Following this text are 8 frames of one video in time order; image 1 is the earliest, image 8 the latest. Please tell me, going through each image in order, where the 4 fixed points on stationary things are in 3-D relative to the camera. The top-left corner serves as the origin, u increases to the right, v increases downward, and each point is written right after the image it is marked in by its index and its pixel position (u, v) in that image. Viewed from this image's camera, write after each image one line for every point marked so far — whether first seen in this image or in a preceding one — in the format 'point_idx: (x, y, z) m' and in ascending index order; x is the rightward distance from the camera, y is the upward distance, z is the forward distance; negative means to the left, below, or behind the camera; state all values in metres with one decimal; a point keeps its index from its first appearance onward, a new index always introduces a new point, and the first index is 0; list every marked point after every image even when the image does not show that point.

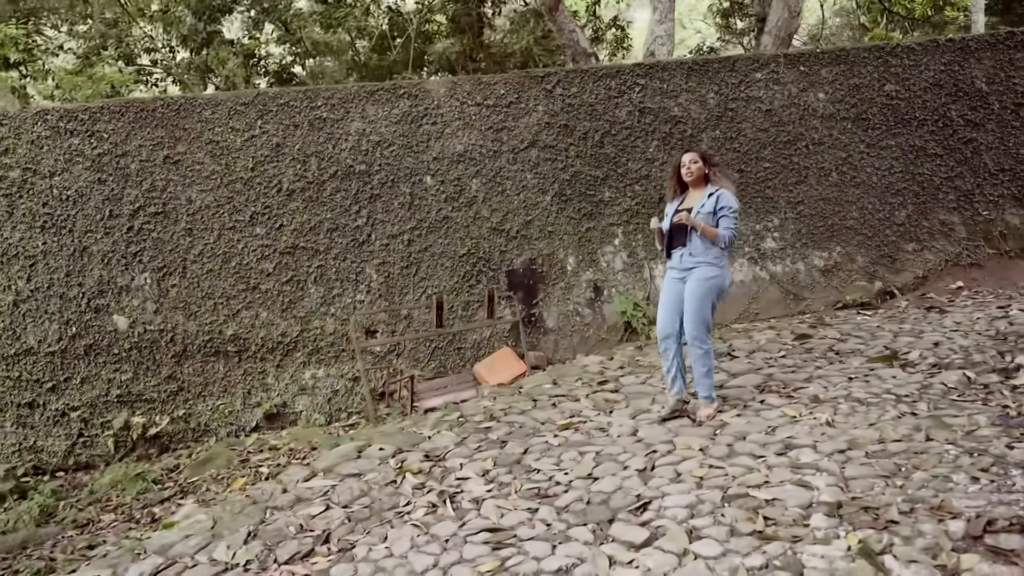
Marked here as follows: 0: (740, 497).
0: (+0.8, -0.7, +2.5) m
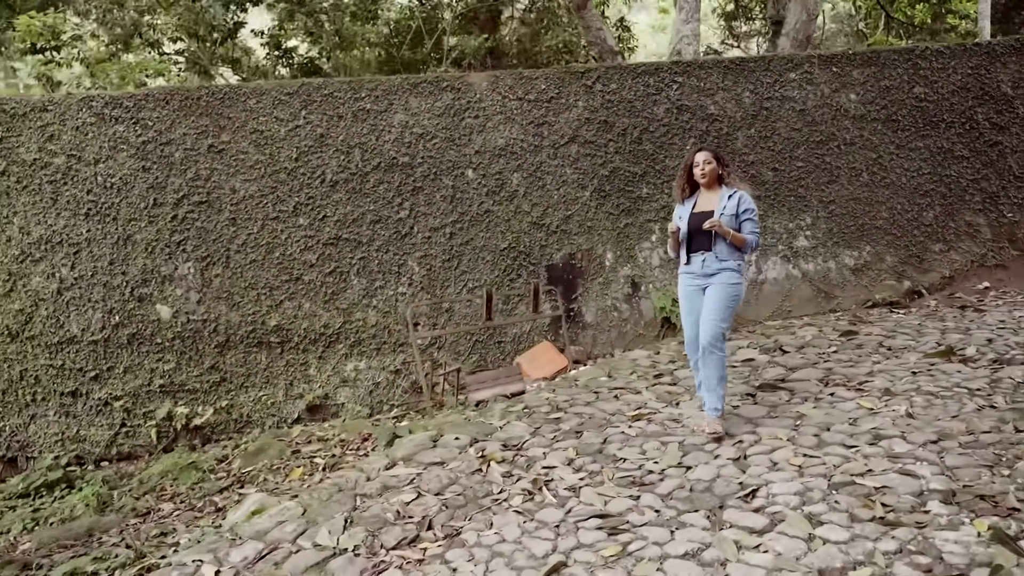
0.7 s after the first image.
0: (+1.2, -0.7, +2.5) m
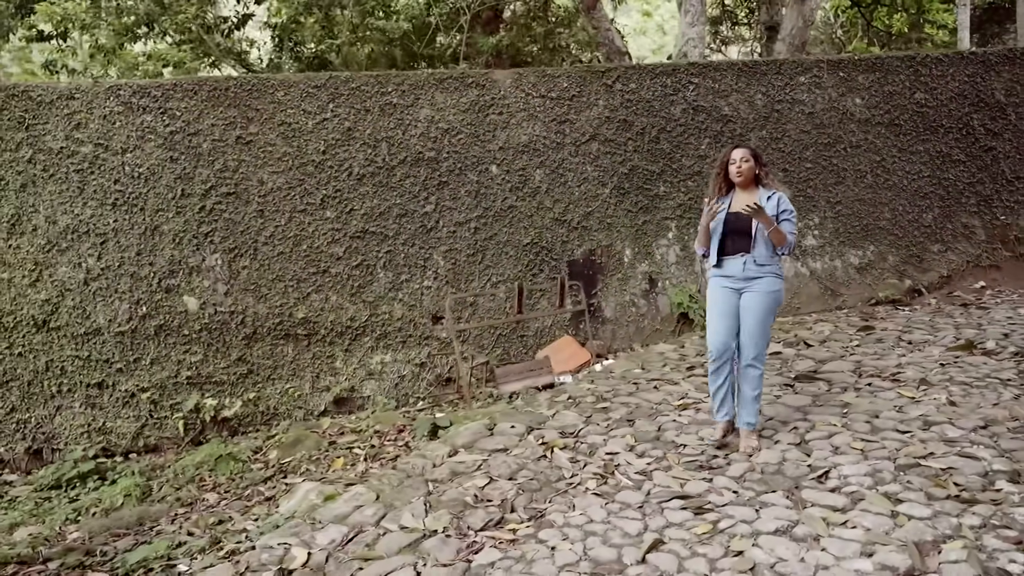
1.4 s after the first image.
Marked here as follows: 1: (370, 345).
0: (+1.5, -0.7, +2.7) m
1: (-1.1, -0.4, +5.4) m
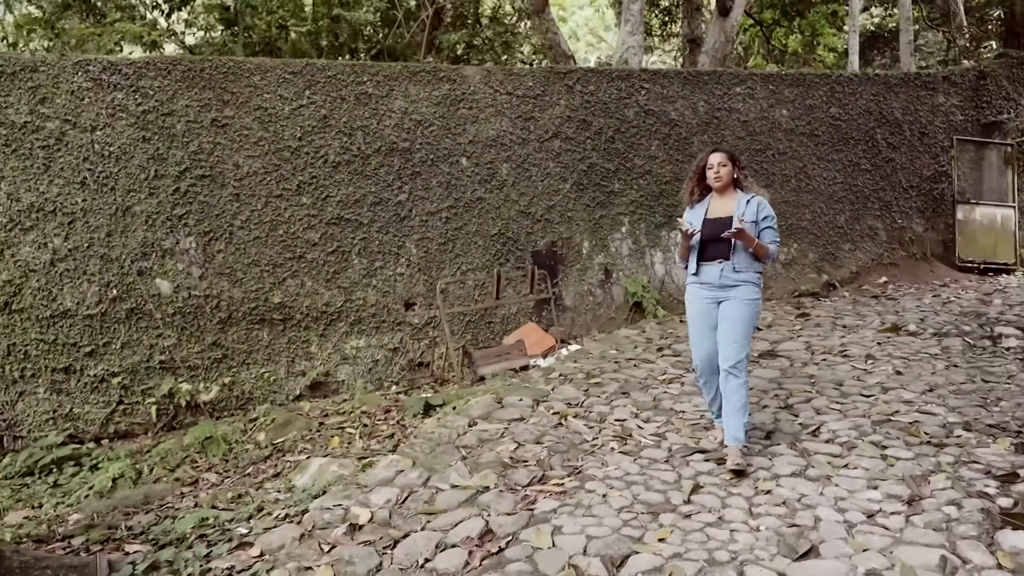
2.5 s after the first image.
0: (+1.7, -0.6, +3.1) m
1: (-1.3, -0.3, +5.5) m
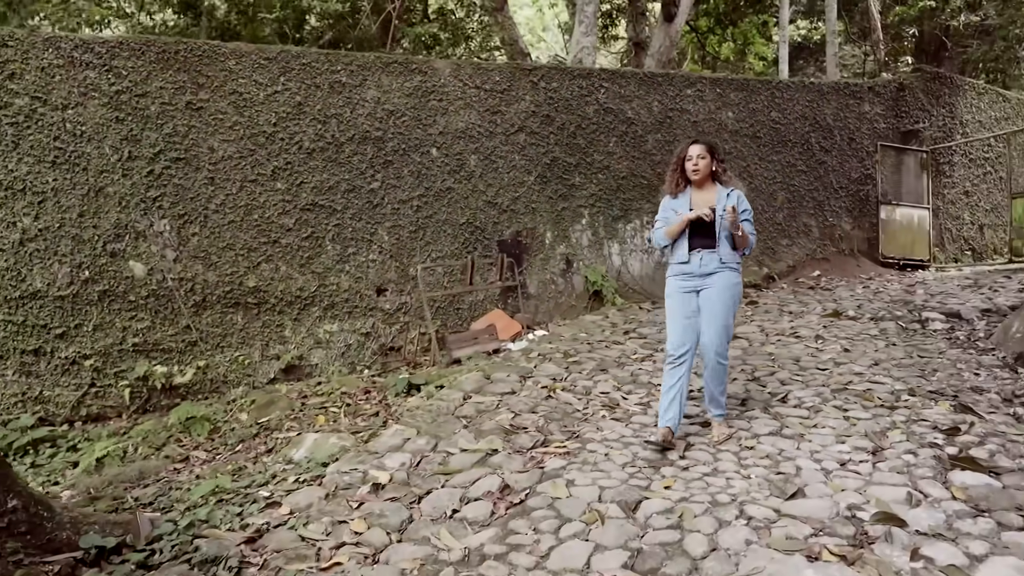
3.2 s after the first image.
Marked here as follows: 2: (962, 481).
0: (+1.7, -0.5, +3.5) m
1: (-1.5, -0.2, +5.5) m
2: (+1.6, -0.7, +2.5) m
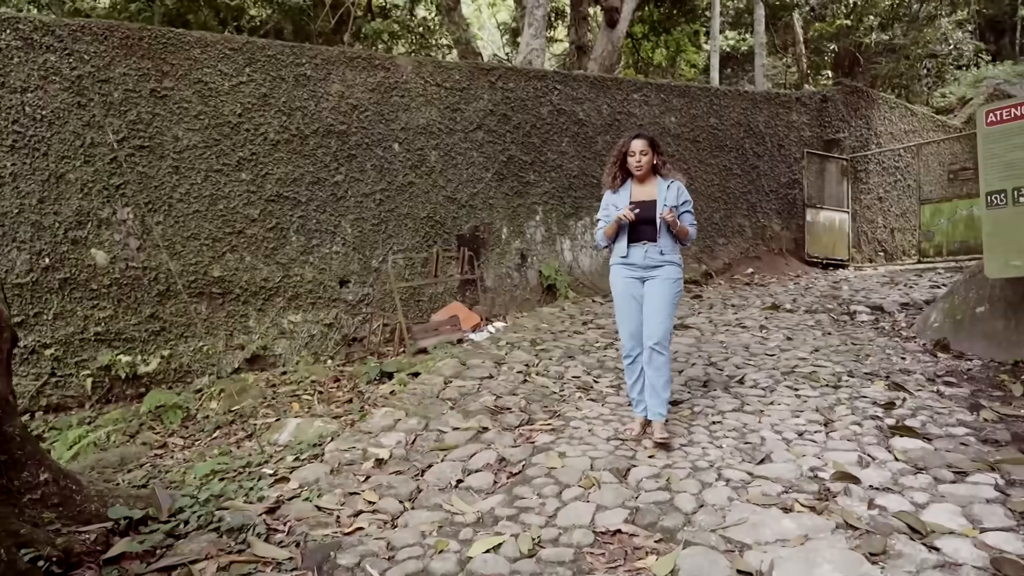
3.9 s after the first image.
0: (+1.5, -0.5, +3.9) m
1: (-1.8, -0.1, +5.6) m
2: (+1.6, -0.6, +2.9) m
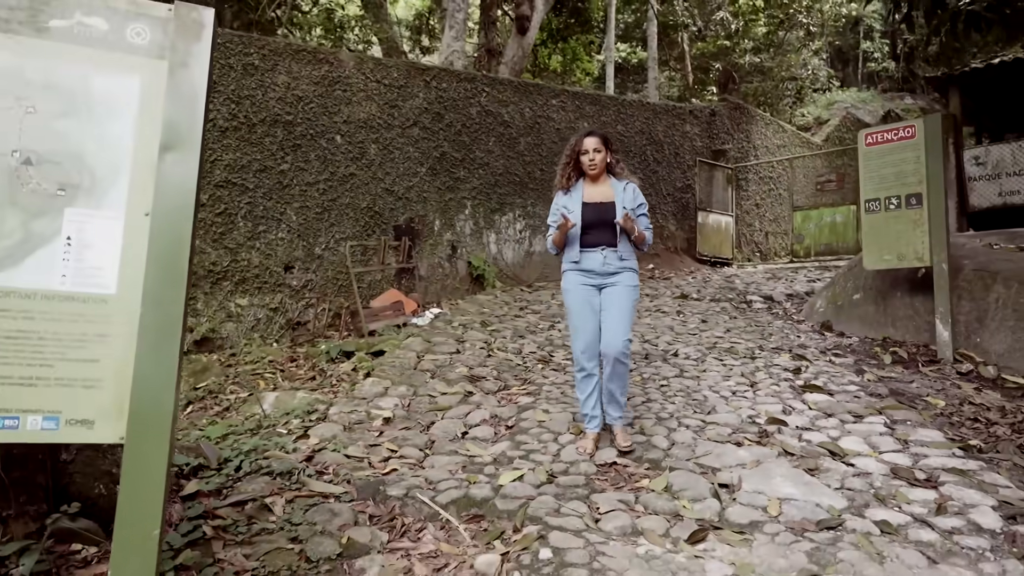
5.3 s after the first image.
0: (+1.3, -0.4, +4.6) m
1: (-2.3, 0.0, +5.7) m
2: (+1.5, -0.6, +3.6) m
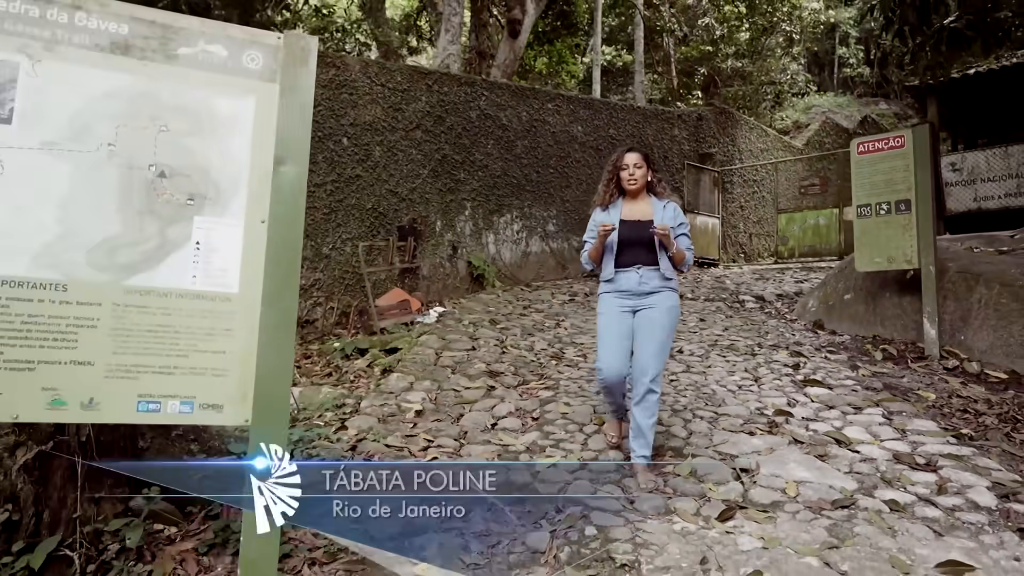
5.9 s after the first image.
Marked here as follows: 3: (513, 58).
0: (+1.4, -0.4, +4.8) m
1: (-2.2, 0.0, +5.8) m
2: (+1.6, -0.6, +3.8) m
3: (+0.1, +3.8, +11.7) m
